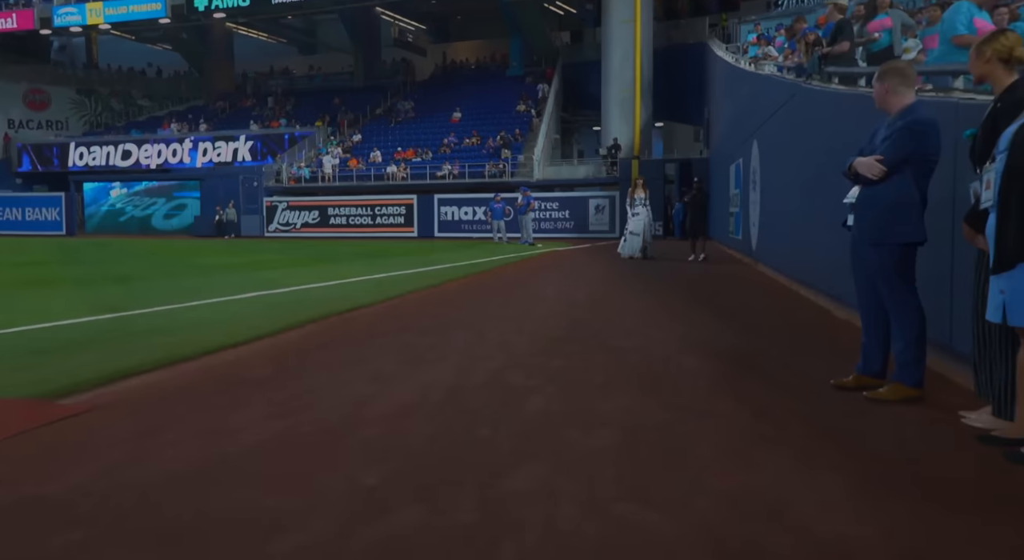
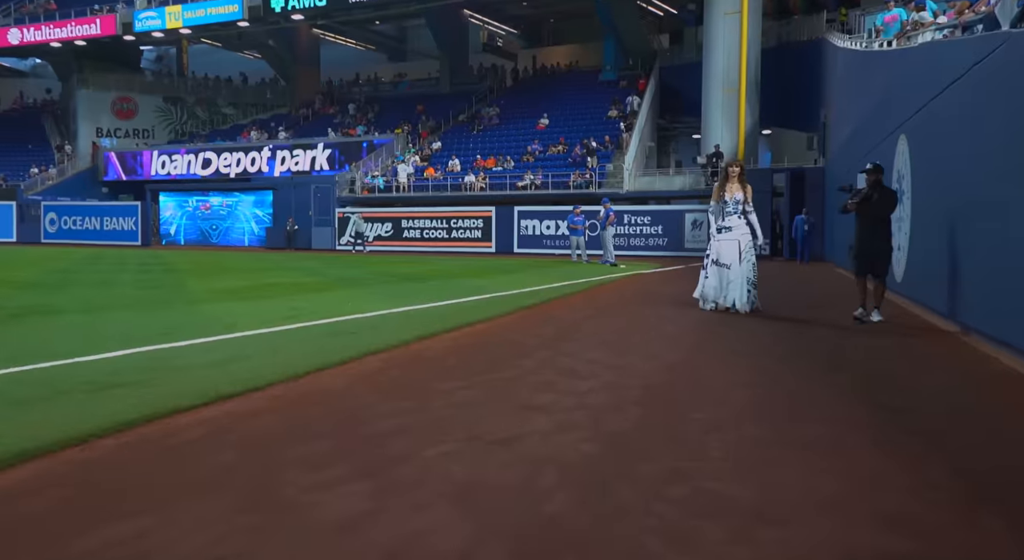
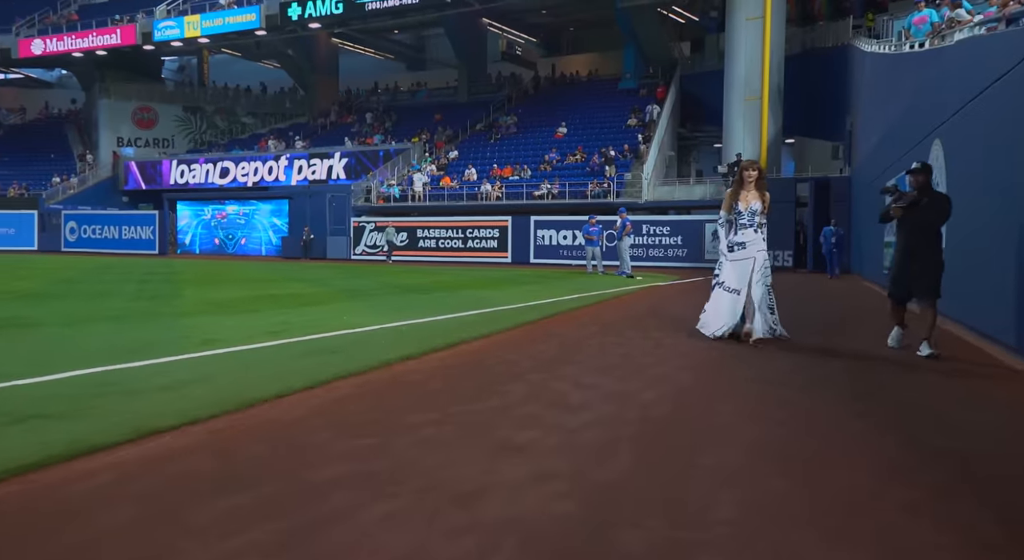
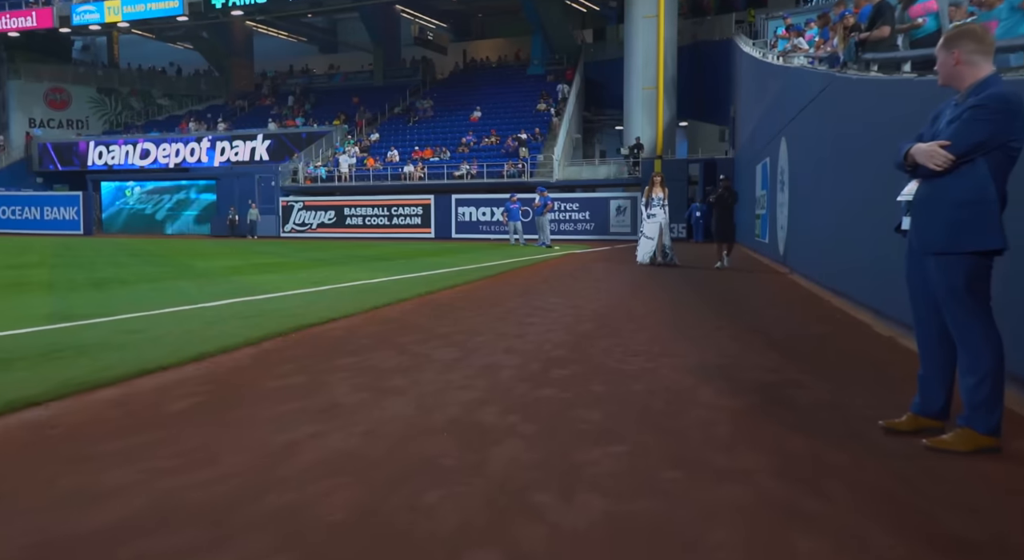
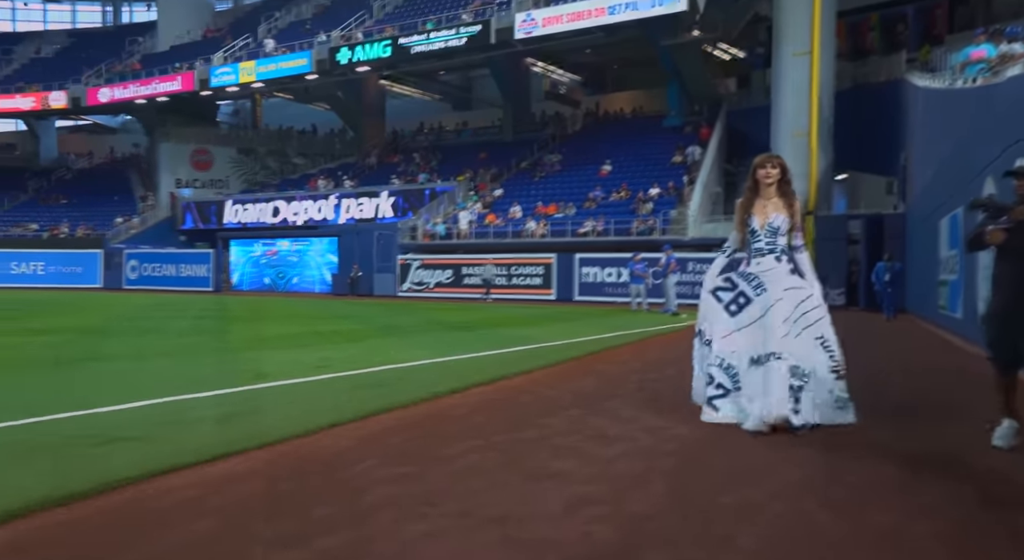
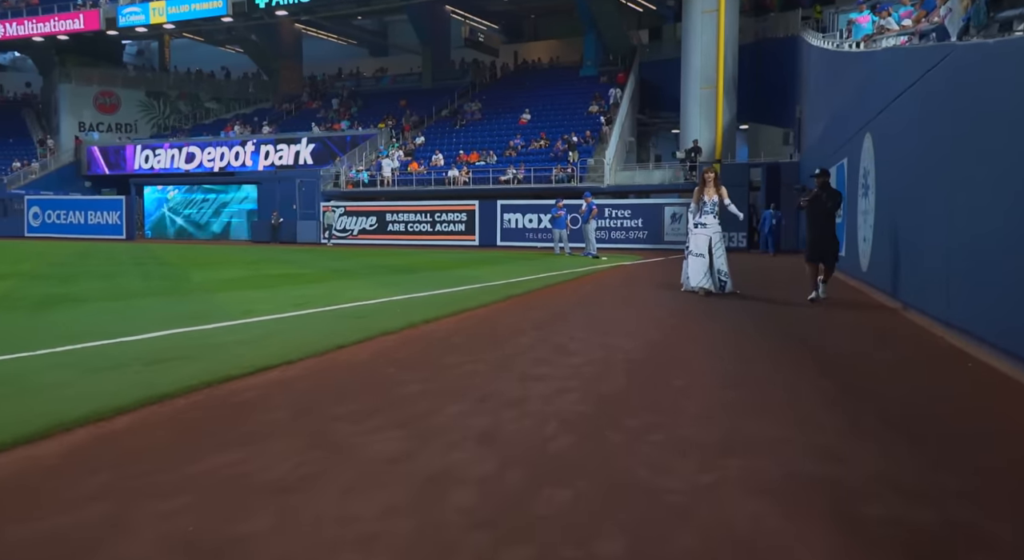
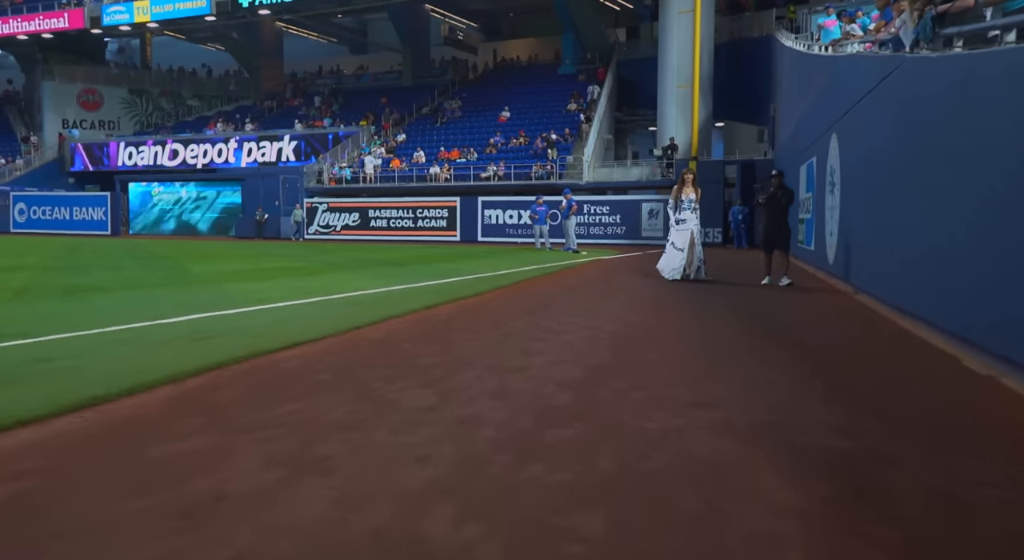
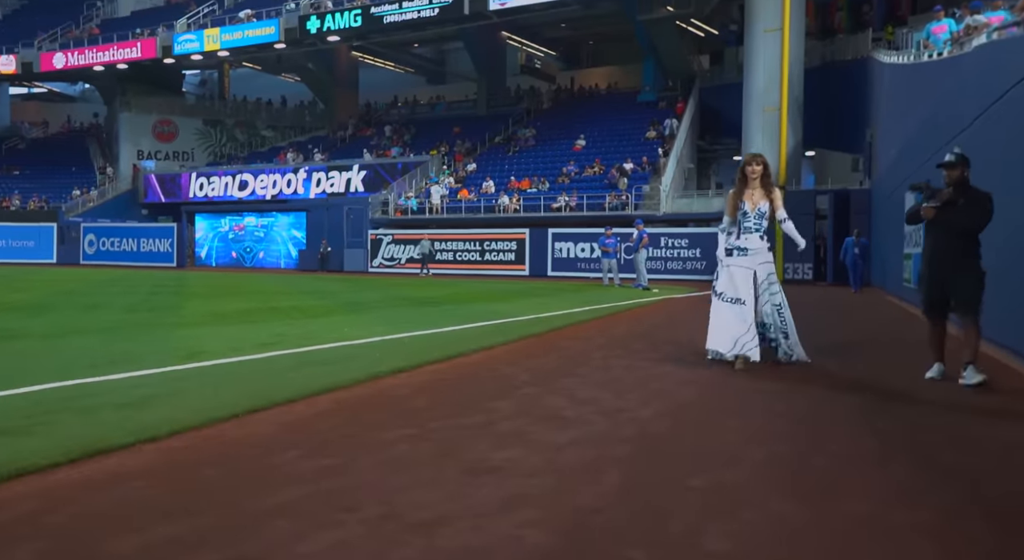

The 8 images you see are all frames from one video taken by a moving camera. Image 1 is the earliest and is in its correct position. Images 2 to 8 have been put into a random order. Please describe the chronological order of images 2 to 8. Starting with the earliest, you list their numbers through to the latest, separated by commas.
4, 7, 6, 2, 3, 8, 5
